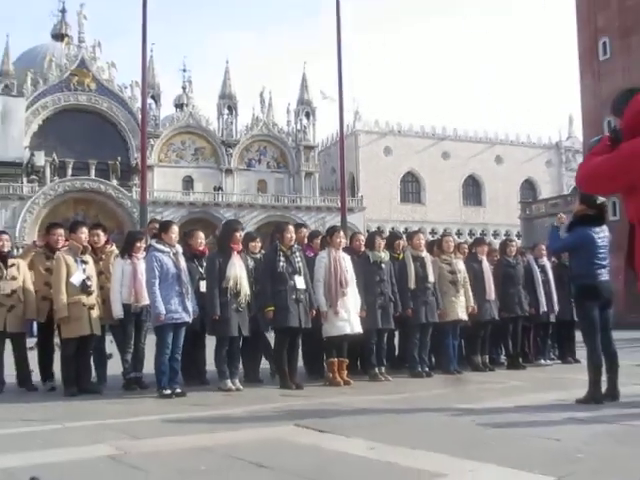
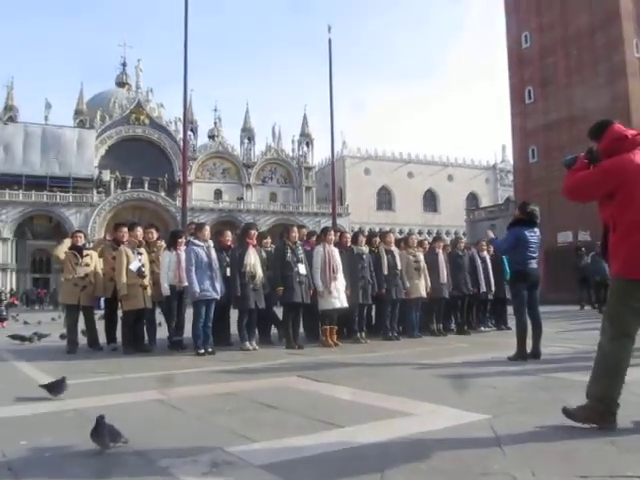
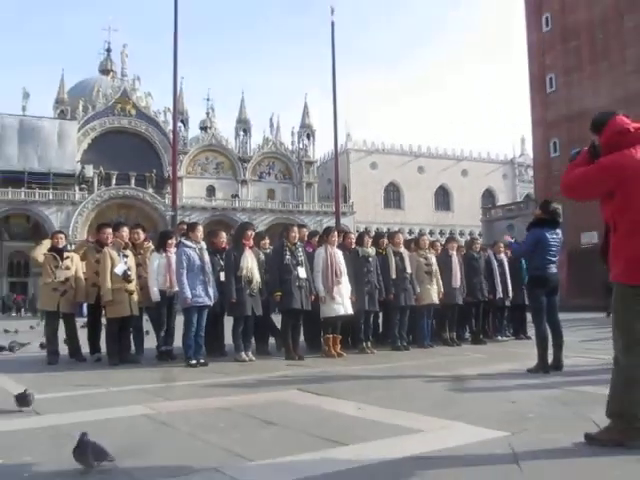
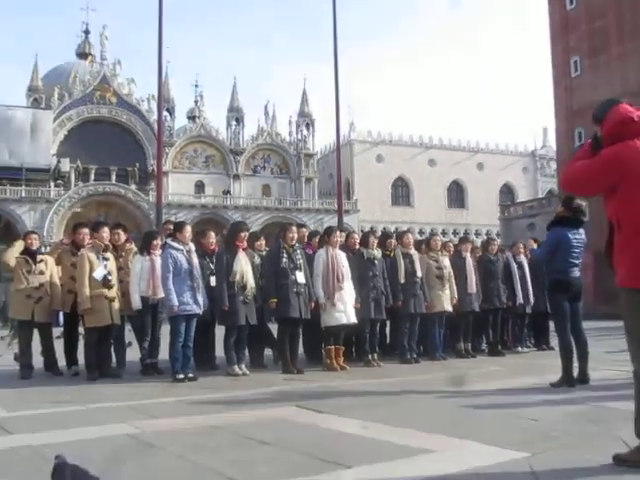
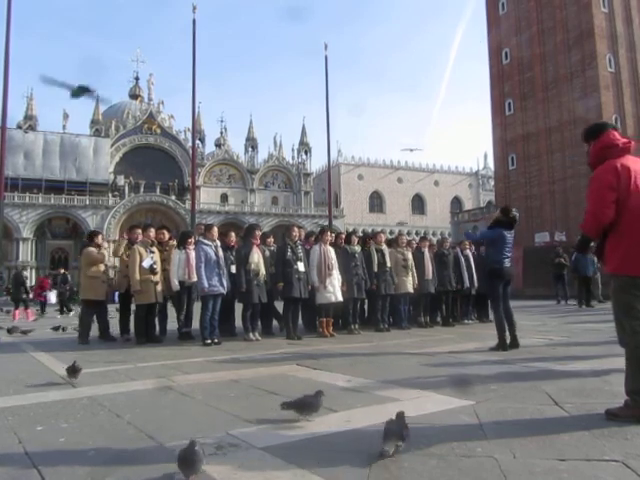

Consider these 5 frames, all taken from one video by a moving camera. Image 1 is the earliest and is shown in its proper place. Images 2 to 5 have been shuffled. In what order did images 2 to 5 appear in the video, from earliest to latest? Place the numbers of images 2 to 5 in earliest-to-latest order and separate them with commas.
4, 3, 2, 5
